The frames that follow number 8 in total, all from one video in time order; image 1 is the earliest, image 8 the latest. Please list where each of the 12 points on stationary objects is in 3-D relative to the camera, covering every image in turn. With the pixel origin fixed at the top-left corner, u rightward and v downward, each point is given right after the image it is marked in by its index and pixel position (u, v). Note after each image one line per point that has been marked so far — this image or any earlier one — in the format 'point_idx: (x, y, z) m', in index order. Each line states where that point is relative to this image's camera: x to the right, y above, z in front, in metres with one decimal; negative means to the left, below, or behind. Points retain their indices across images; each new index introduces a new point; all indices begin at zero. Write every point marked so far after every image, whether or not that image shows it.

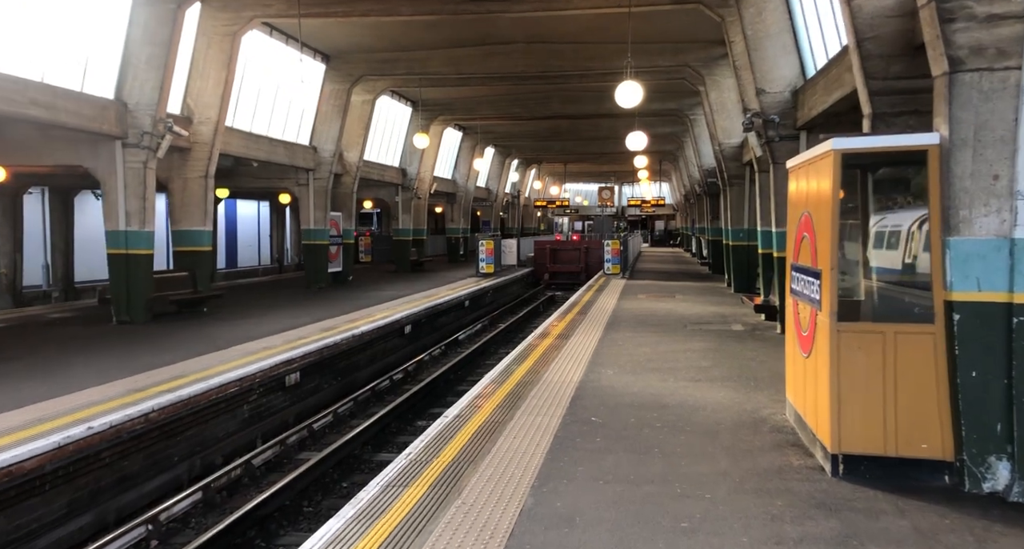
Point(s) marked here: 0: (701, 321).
0: (+3.9, -1.0, +14.2) m
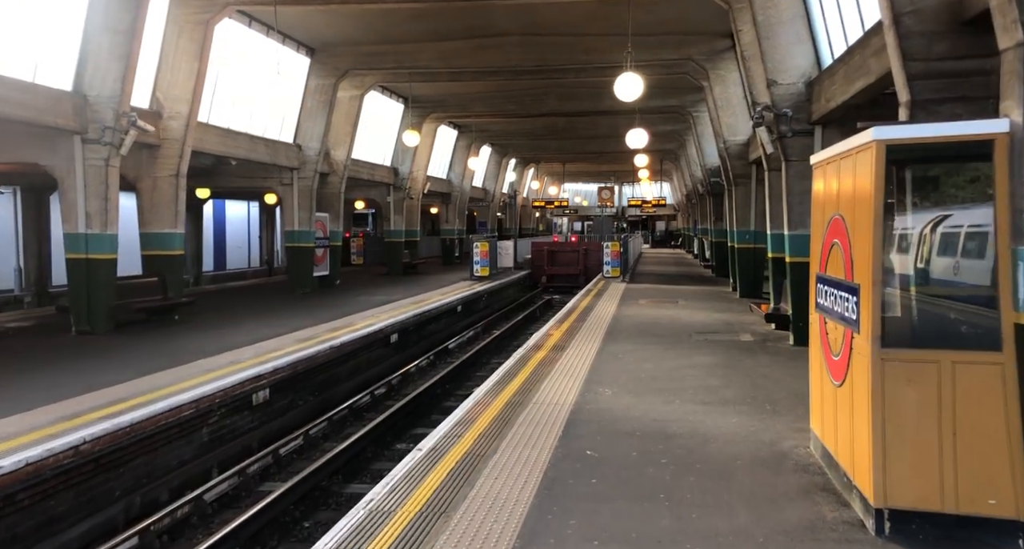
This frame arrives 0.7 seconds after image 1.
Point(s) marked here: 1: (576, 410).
0: (+3.7, -1.1, +13.3) m
1: (+0.7, -1.5, +7.7) m
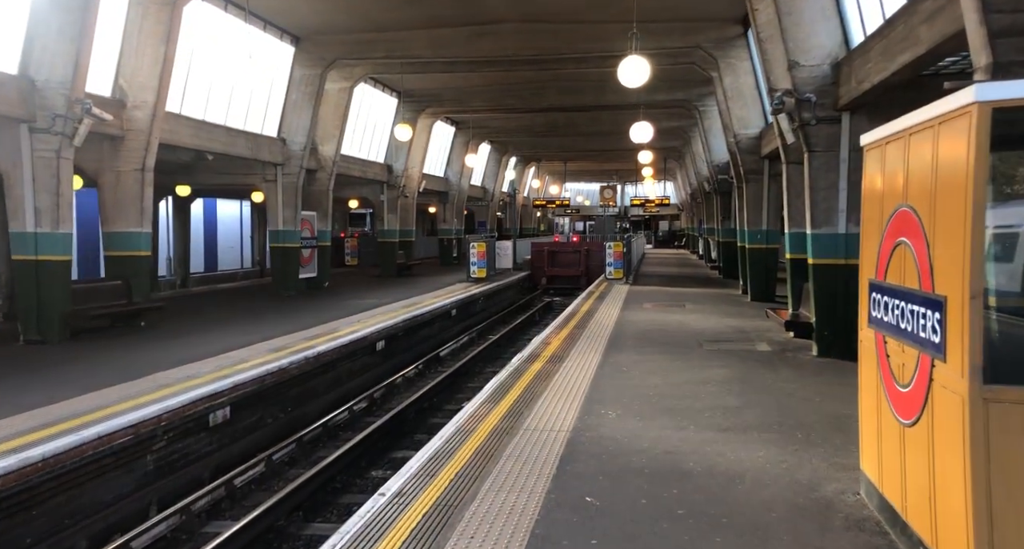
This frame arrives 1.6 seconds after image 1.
0: (+3.6, -1.2, +12.1) m
1: (+0.6, -1.6, +6.6) m
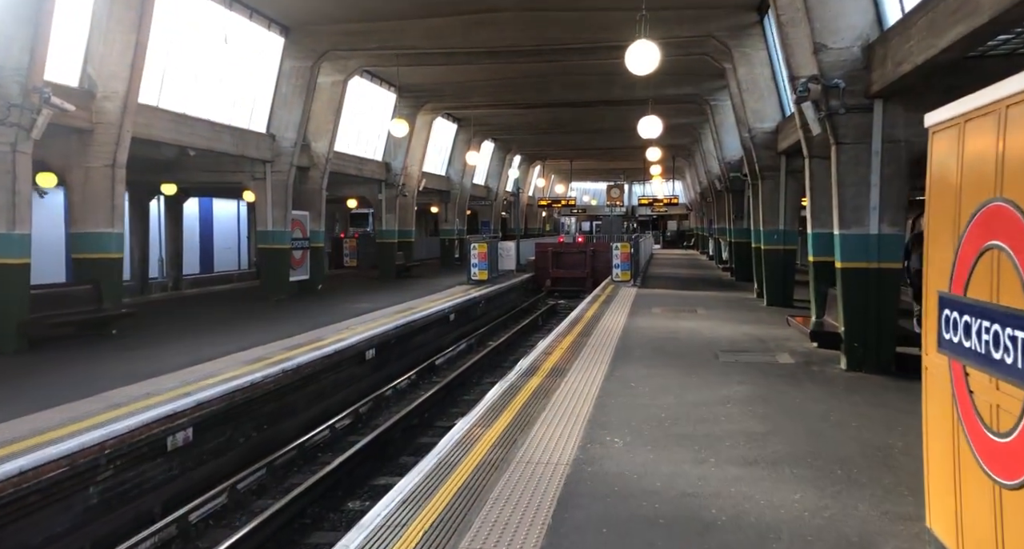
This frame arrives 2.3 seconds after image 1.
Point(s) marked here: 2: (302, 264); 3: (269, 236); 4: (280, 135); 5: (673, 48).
0: (+3.6, -1.2, +11.1) m
1: (+0.5, -1.6, +5.6) m
2: (-5.8, +0.3, +19.0) m
3: (-6.5, +1.0, +18.3) m
4: (-6.1, +3.7, +18.0) m
5: (+4.3, +6.1, +18.4) m
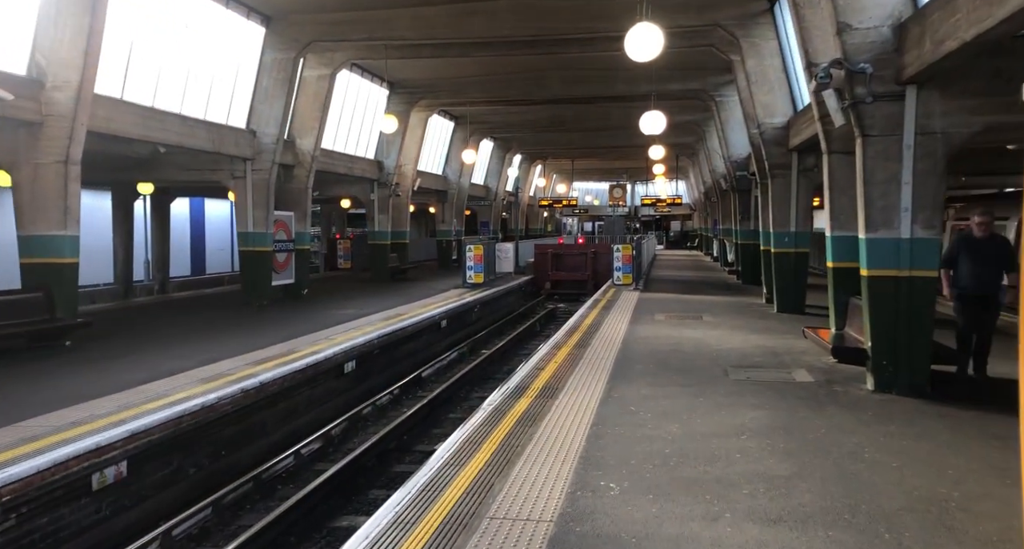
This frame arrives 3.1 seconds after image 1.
0: (+3.4, -1.3, +10.1) m
1: (+0.3, -1.8, +4.6) m
2: (-5.9, +0.2, +18.0) m
3: (-6.6, +0.9, +17.3) m
4: (-6.3, +3.6, +17.0) m
5: (+4.2, +6.0, +17.4) m
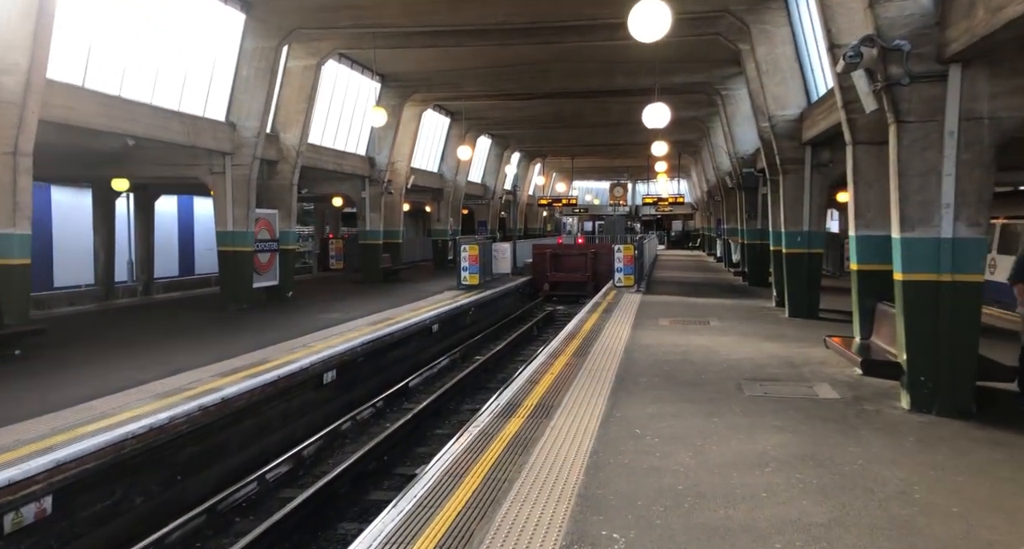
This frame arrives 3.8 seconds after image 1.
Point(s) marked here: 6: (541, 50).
0: (+3.3, -1.4, +9.1) m
1: (+0.2, -1.8, +3.6) m
2: (-6.1, +0.1, +17.1) m
3: (-6.7, +0.9, +16.3) m
4: (-6.4, +3.5, +16.1) m
5: (+4.1, +5.9, +16.4) m
6: (+0.8, +6.2, +18.9) m
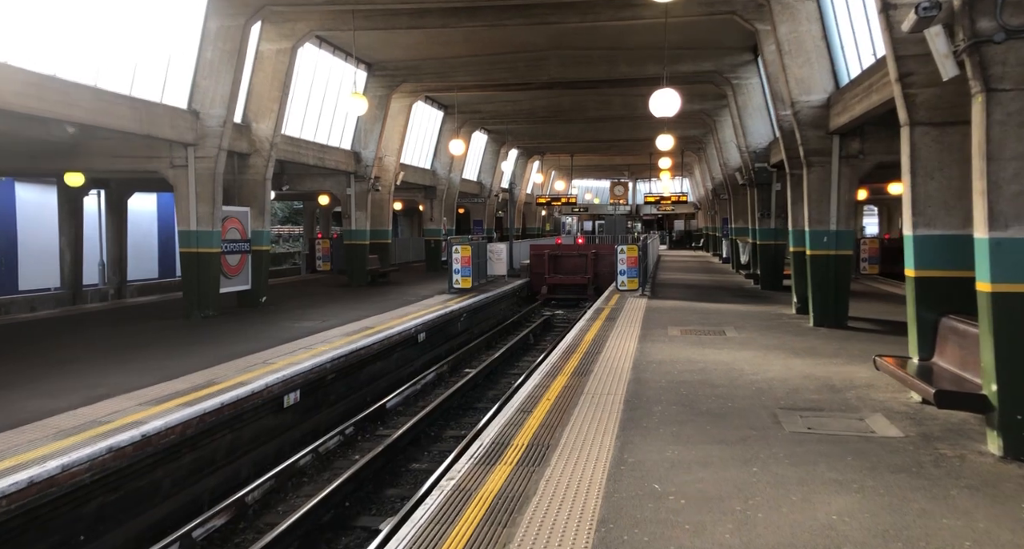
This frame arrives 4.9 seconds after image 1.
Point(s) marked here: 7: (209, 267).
0: (+3.2, -1.5, +7.6) m
1: (+0.1, -1.9, +2.1) m
2: (-6.2, +0.1, +15.5) m
3: (-6.8, +0.8, +14.8) m
4: (-6.5, +3.4, +14.5) m
5: (+4.0, +5.8, +14.9) m
6: (+0.7, +6.1, +17.4) m
7: (-6.5, +0.2, +14.8) m
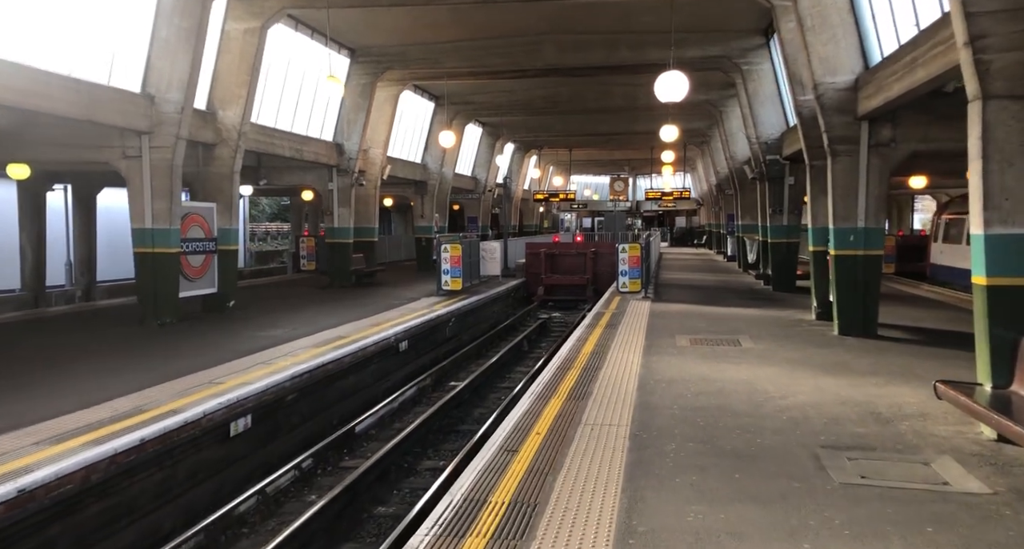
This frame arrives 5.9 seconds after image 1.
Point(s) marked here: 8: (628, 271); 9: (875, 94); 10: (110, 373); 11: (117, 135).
0: (+3.0, -1.6, +6.2) m
1: (-0.1, -2.0, +0.7) m
2: (-6.4, 0.0, +14.1) m
3: (-7.0, +0.7, +13.3) m
4: (-6.7, +3.4, +13.1) m
5: (+3.8, +5.8, +13.4) m
6: (+0.5, +6.1, +15.9) m
7: (-6.7, +0.2, +13.4) m
8: (+3.3, +0.1, +19.1) m
9: (+5.6, +2.8, +10.8) m
10: (-5.7, -1.3, +9.7) m
11: (-7.5, +2.6, +13.1) m
